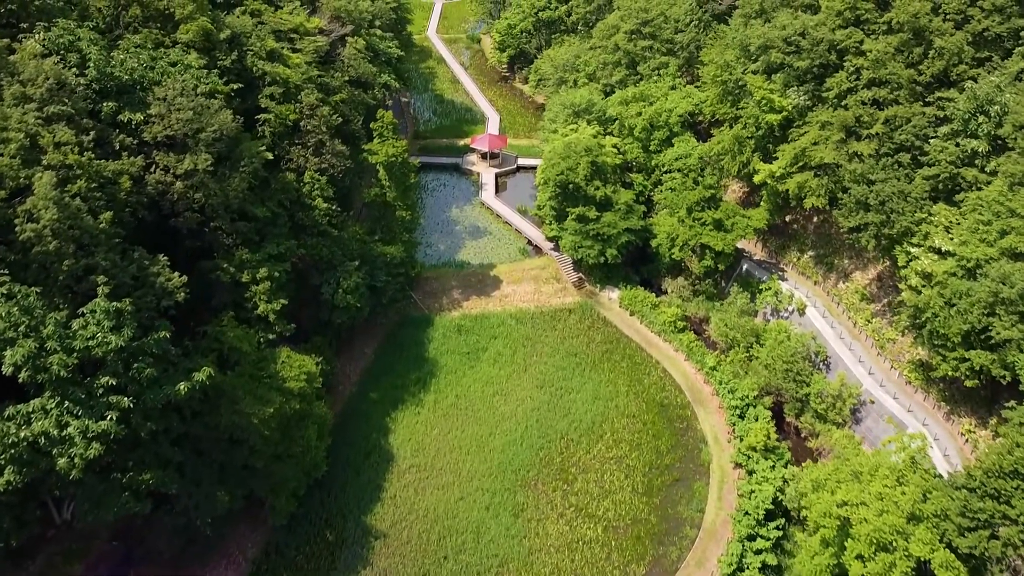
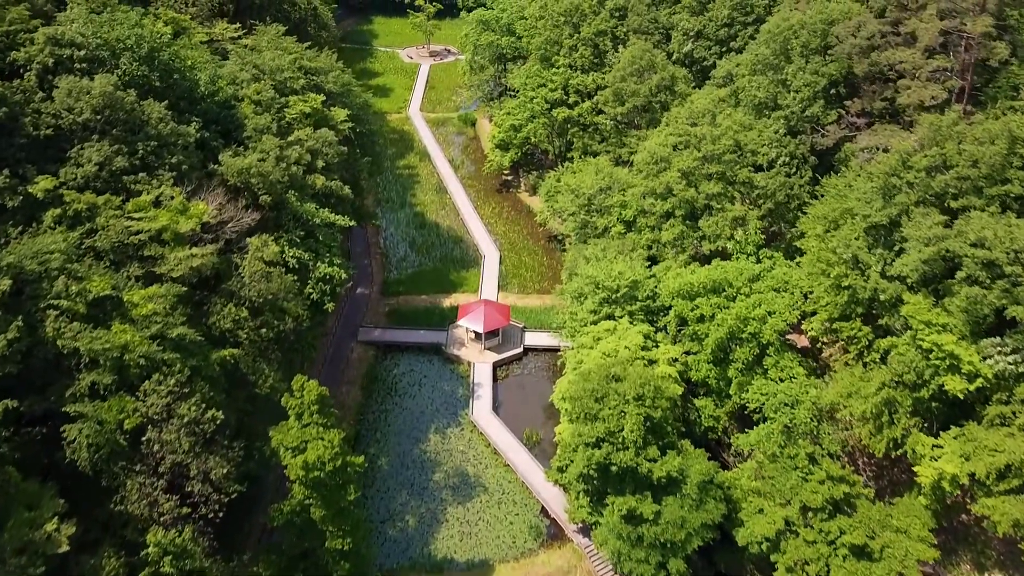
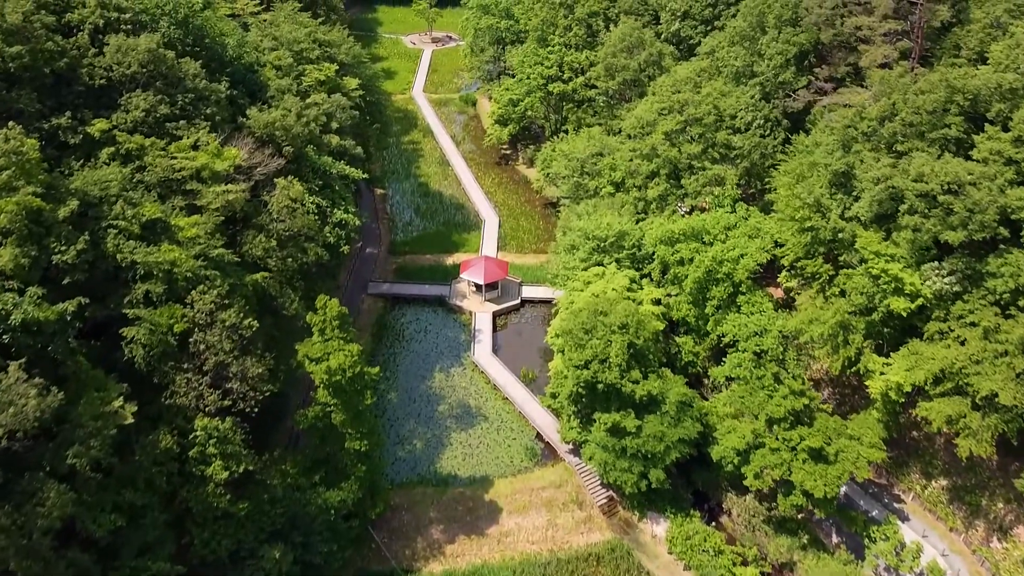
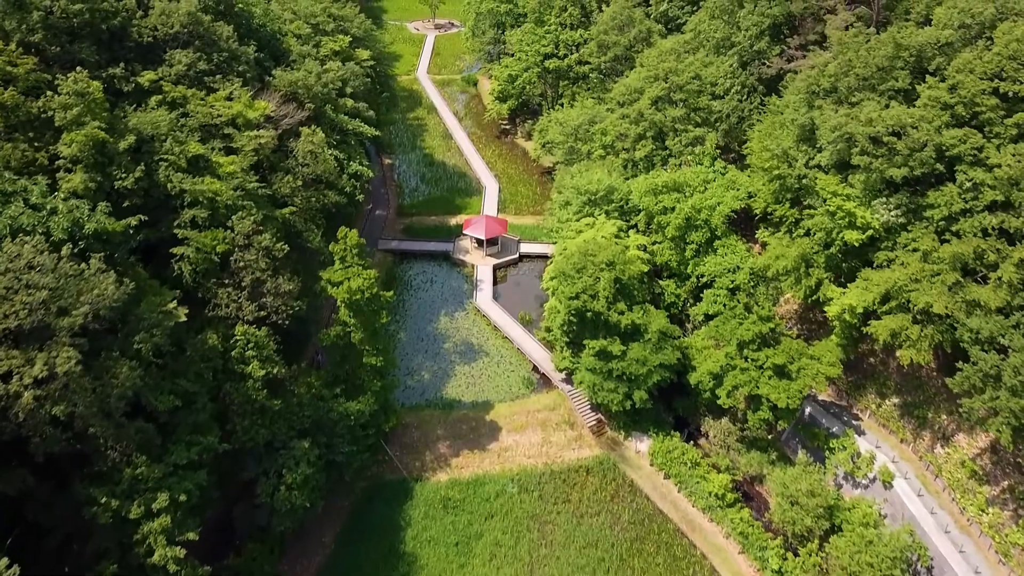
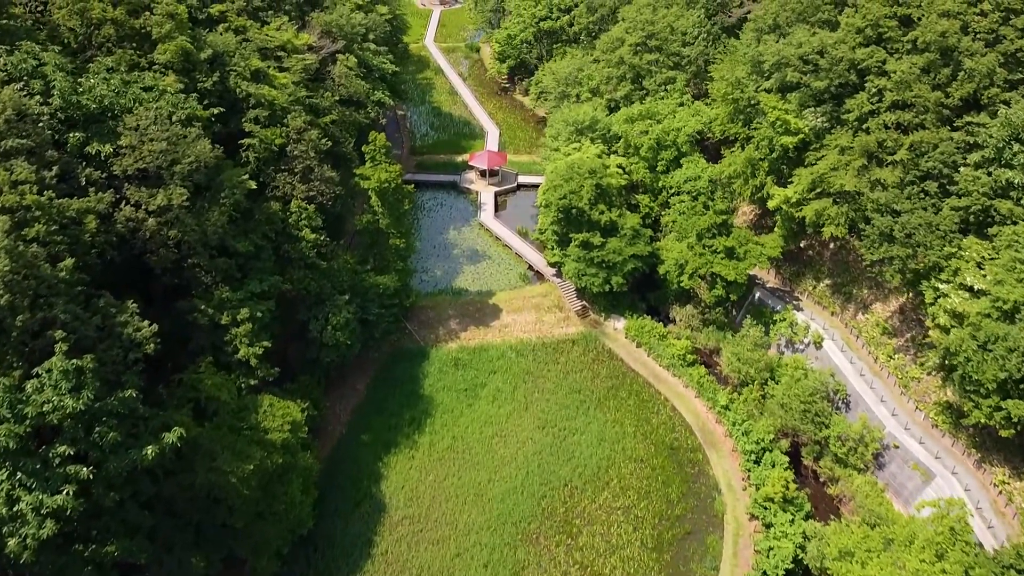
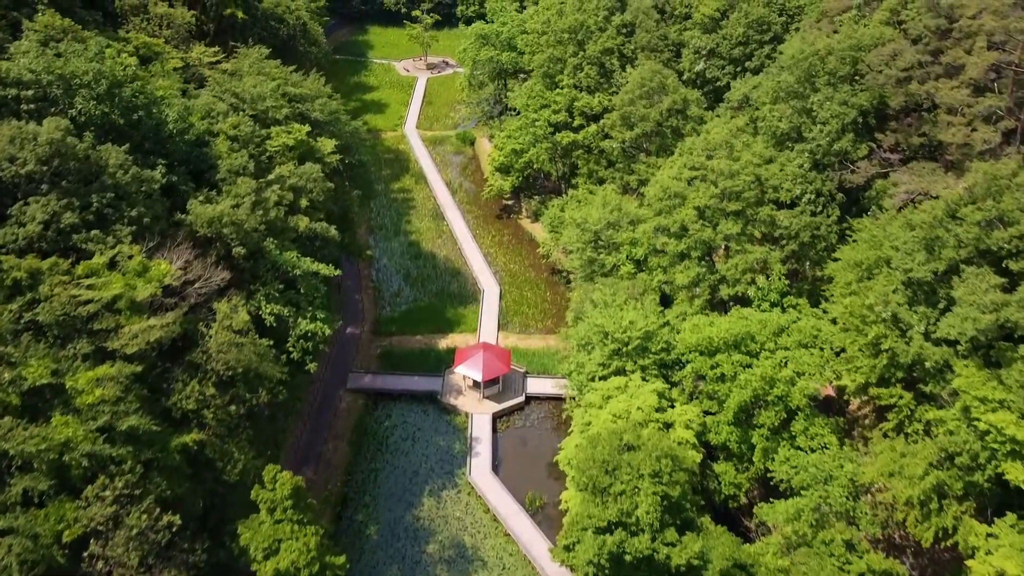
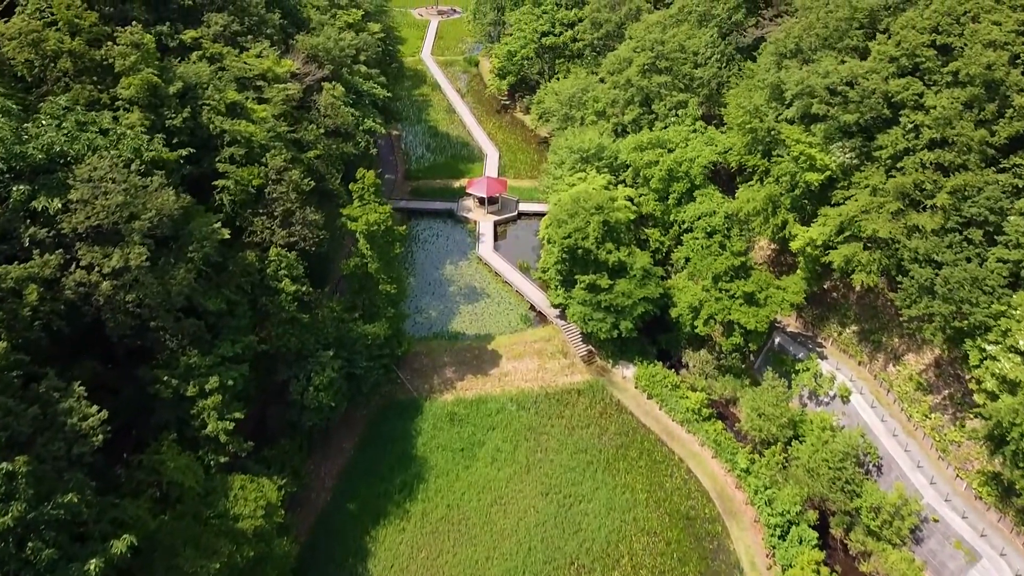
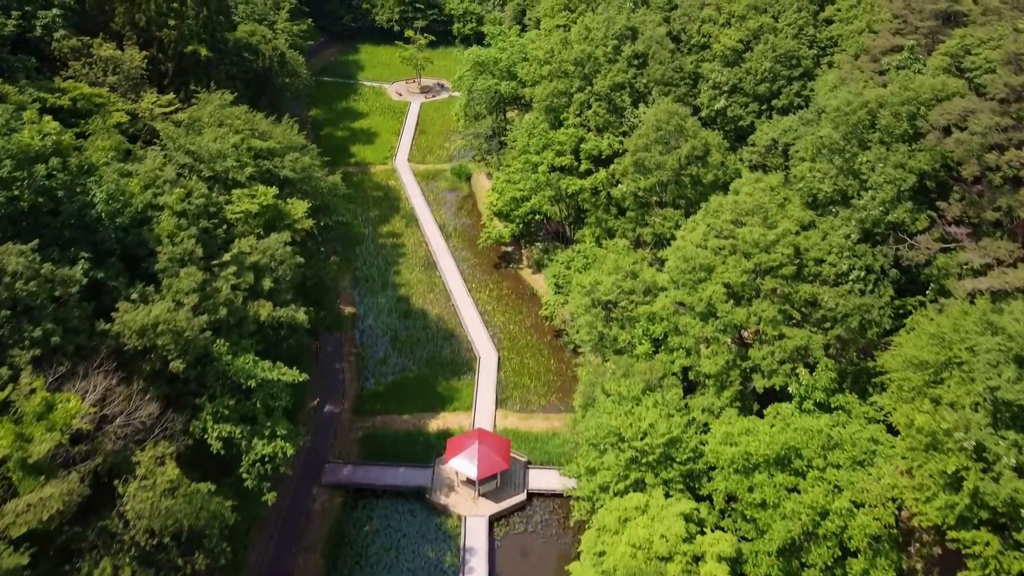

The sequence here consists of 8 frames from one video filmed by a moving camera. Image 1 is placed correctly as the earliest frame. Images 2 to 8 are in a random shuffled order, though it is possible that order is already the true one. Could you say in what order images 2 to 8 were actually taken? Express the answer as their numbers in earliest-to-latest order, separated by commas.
5, 7, 4, 3, 2, 6, 8
